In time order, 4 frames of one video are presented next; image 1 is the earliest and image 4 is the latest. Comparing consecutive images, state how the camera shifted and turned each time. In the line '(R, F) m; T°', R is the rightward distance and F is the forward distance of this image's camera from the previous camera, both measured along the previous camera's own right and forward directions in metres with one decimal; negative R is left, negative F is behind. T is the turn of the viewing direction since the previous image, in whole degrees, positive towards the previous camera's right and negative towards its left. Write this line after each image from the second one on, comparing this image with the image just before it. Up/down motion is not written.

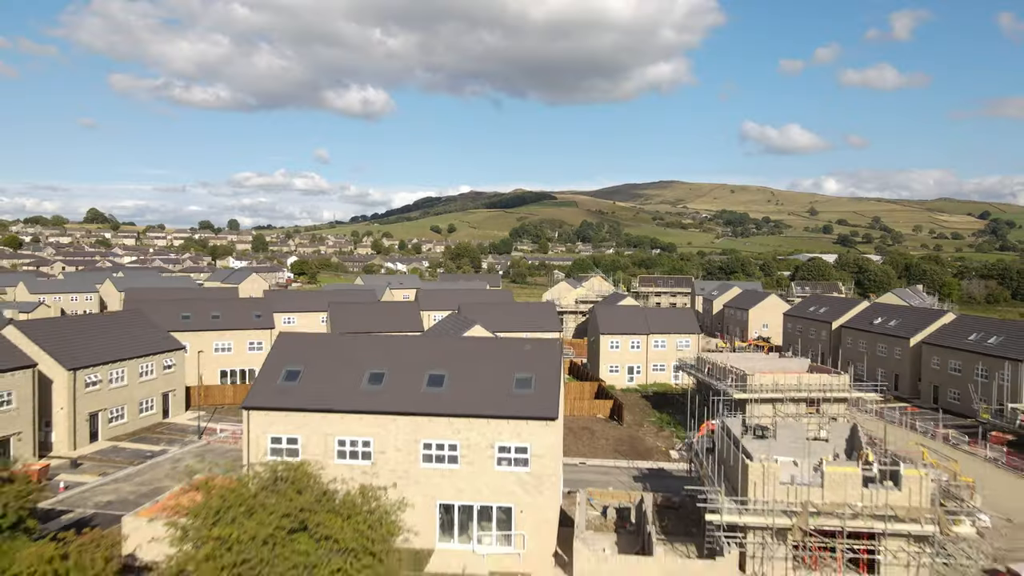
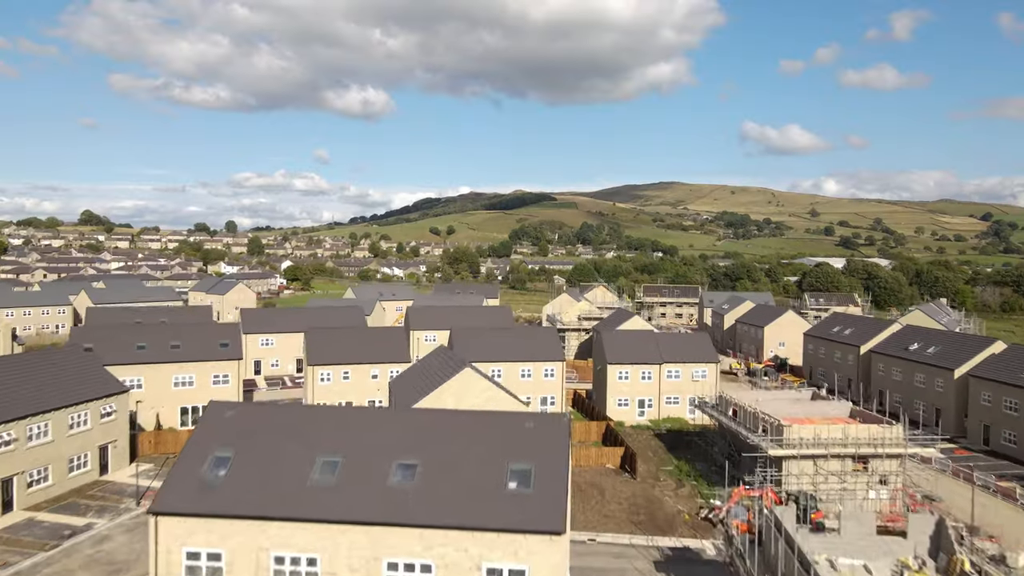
(+0.1, +4.3) m; 0°
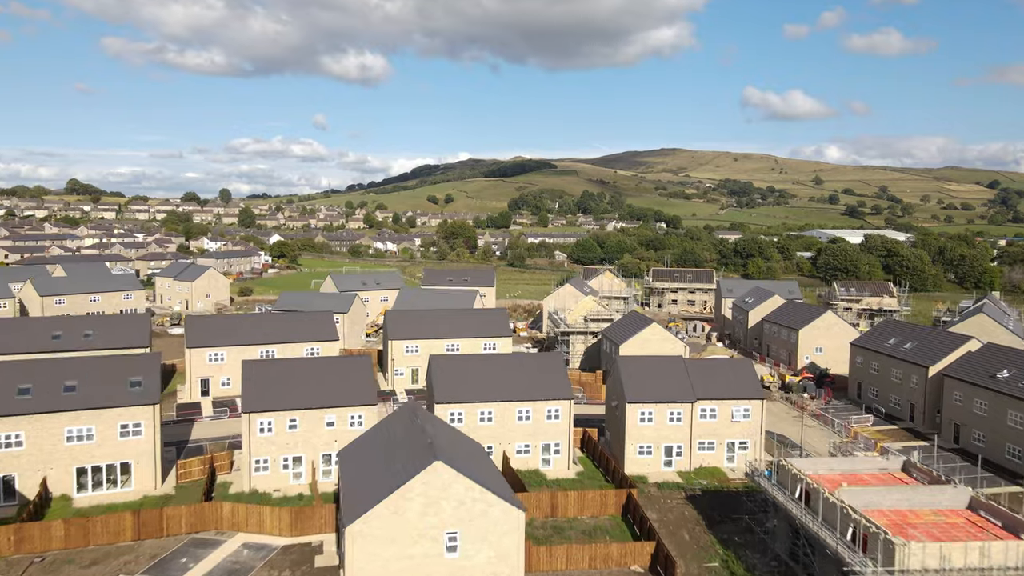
(+0.2, +8.0) m; 0°
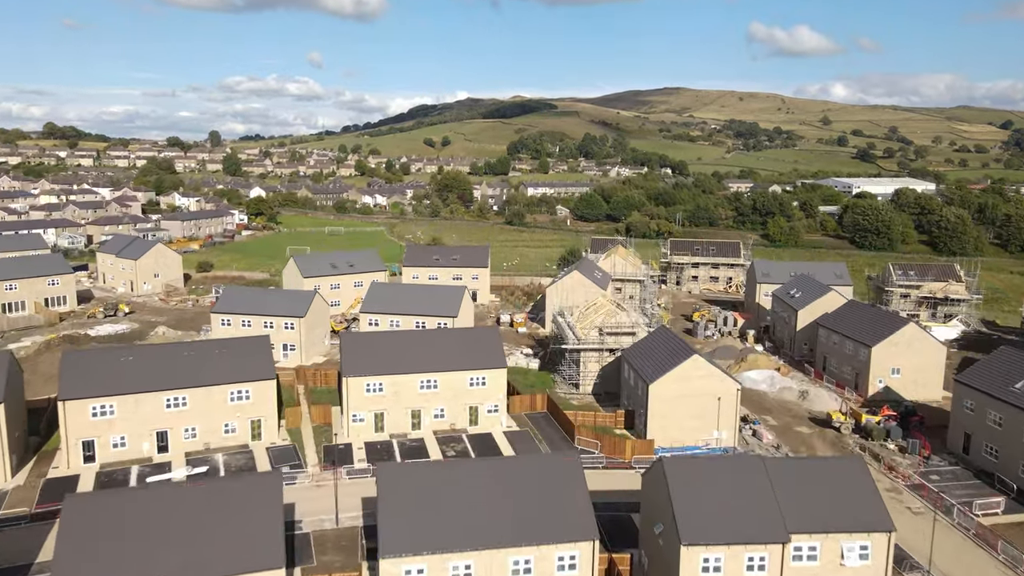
(+0.2, +11.3) m; 0°
